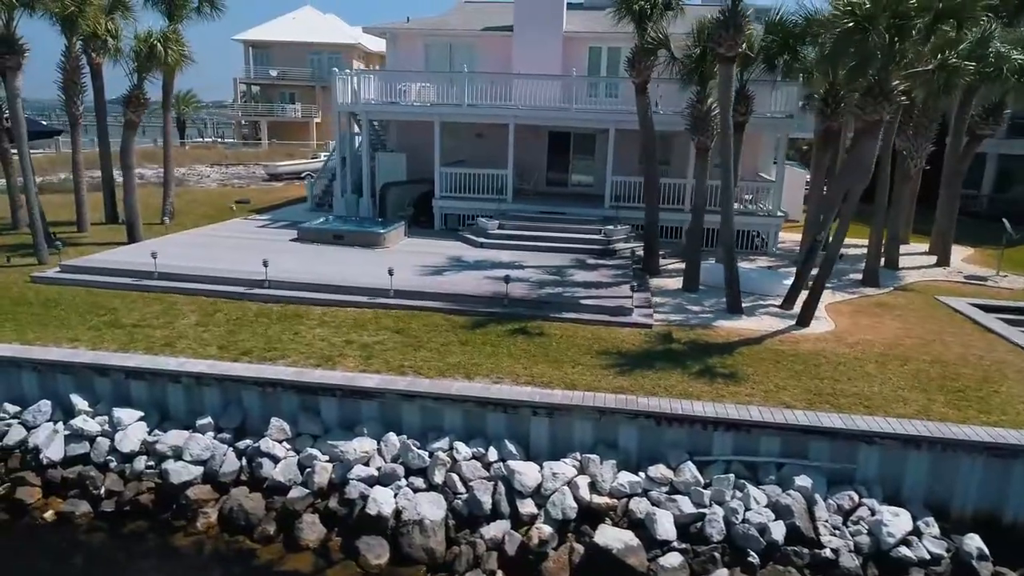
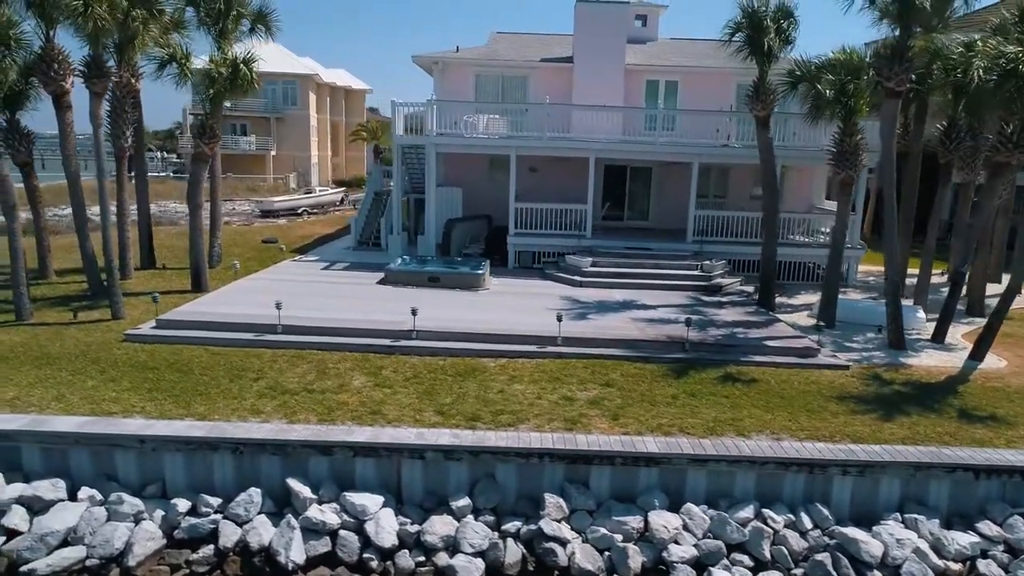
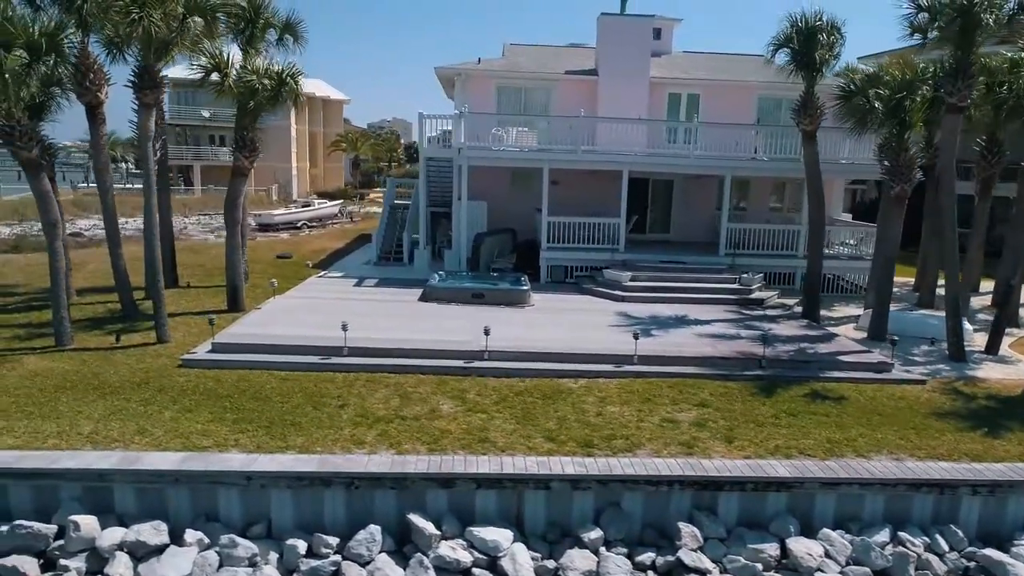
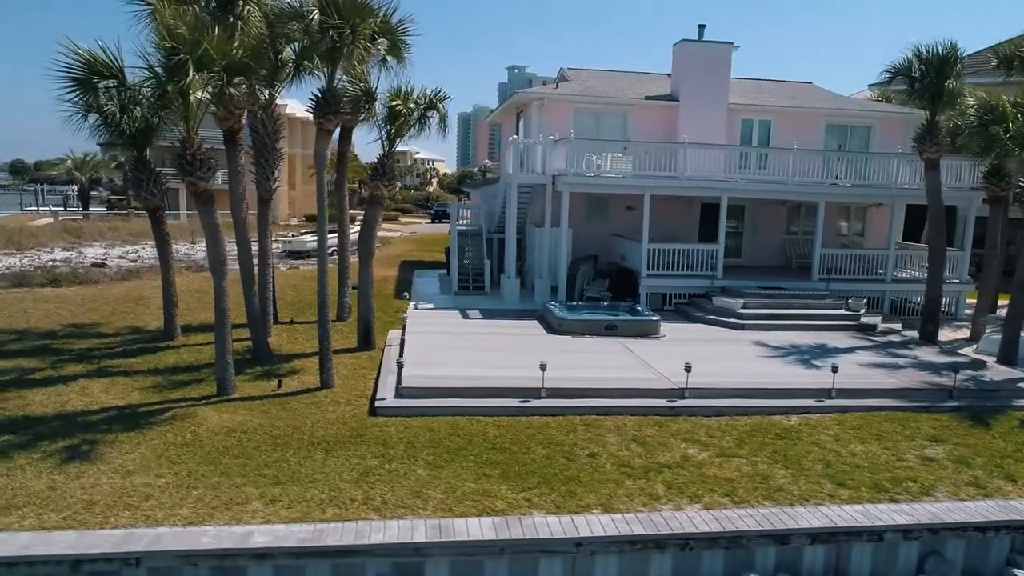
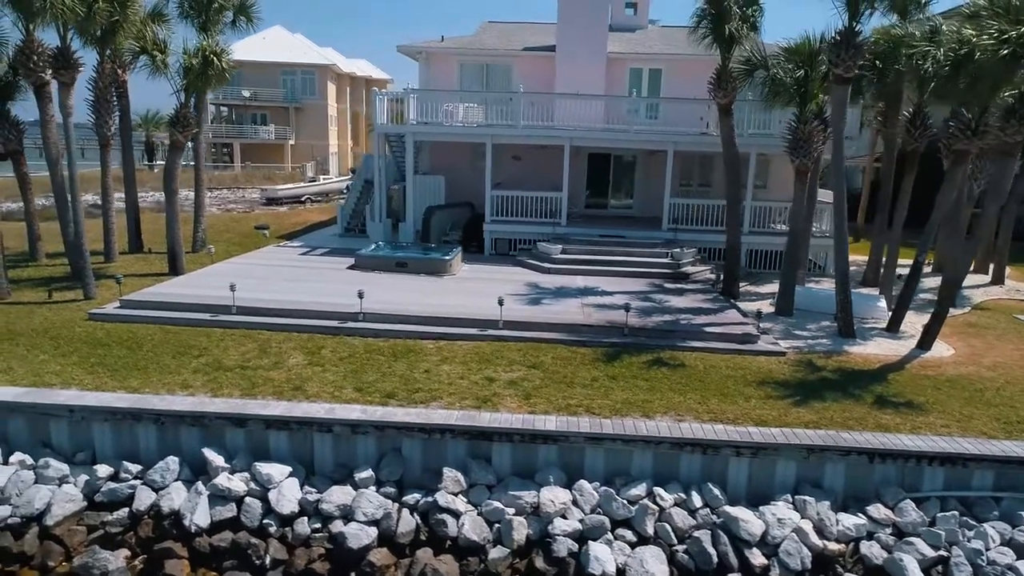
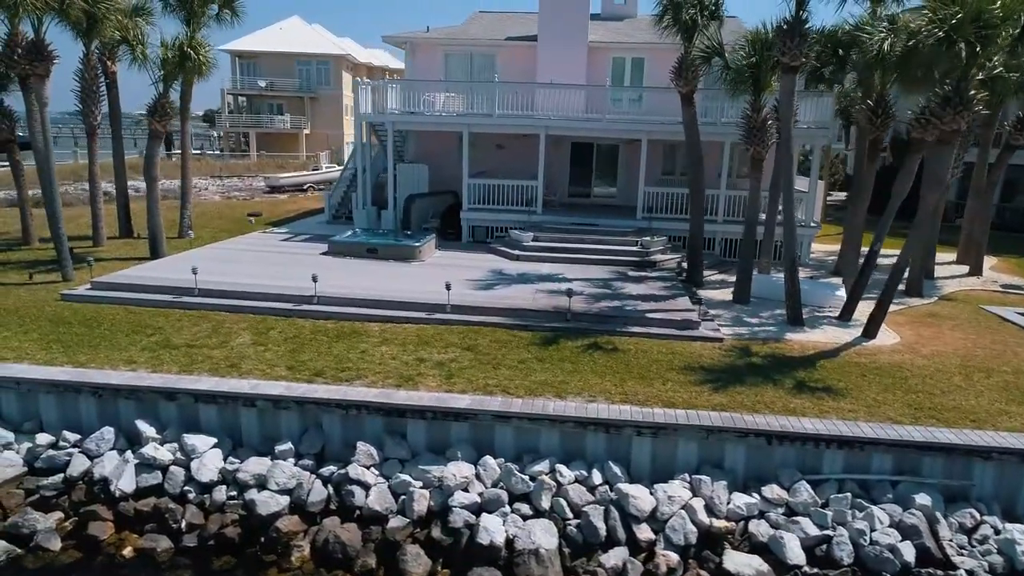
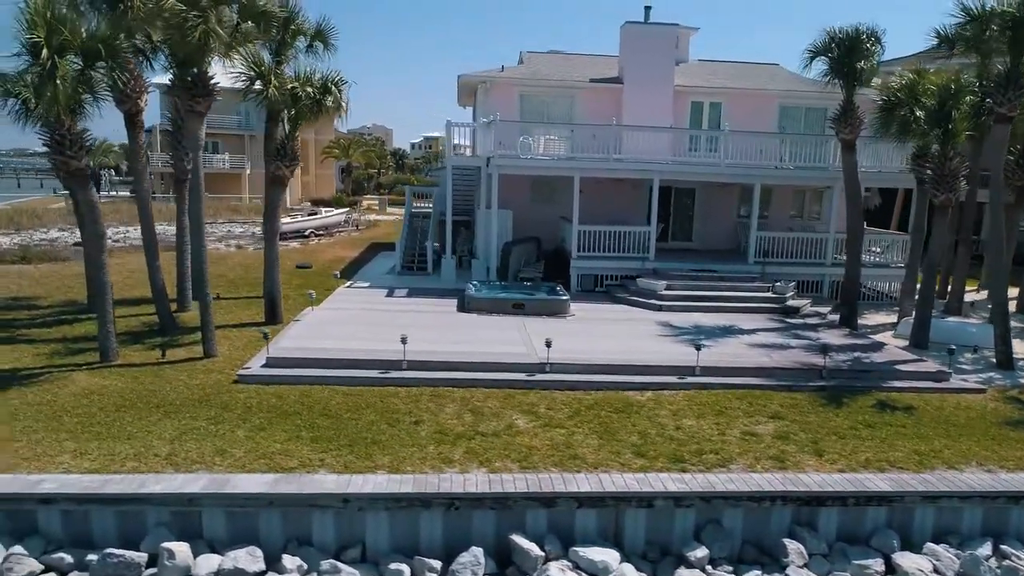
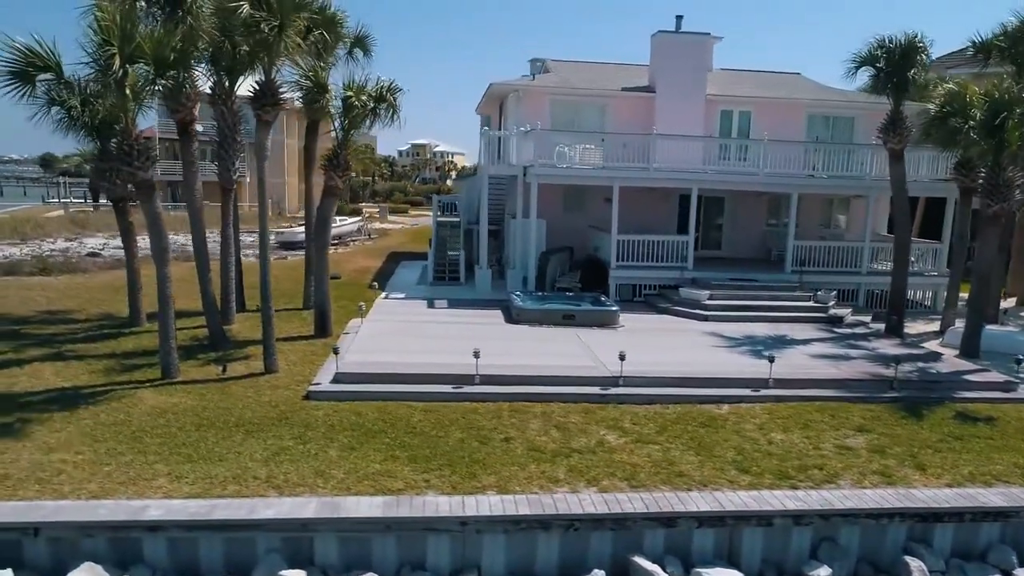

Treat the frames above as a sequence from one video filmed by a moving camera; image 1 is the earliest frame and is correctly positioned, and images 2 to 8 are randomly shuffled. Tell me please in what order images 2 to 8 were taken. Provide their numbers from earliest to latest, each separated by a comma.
6, 5, 2, 3, 7, 8, 4
